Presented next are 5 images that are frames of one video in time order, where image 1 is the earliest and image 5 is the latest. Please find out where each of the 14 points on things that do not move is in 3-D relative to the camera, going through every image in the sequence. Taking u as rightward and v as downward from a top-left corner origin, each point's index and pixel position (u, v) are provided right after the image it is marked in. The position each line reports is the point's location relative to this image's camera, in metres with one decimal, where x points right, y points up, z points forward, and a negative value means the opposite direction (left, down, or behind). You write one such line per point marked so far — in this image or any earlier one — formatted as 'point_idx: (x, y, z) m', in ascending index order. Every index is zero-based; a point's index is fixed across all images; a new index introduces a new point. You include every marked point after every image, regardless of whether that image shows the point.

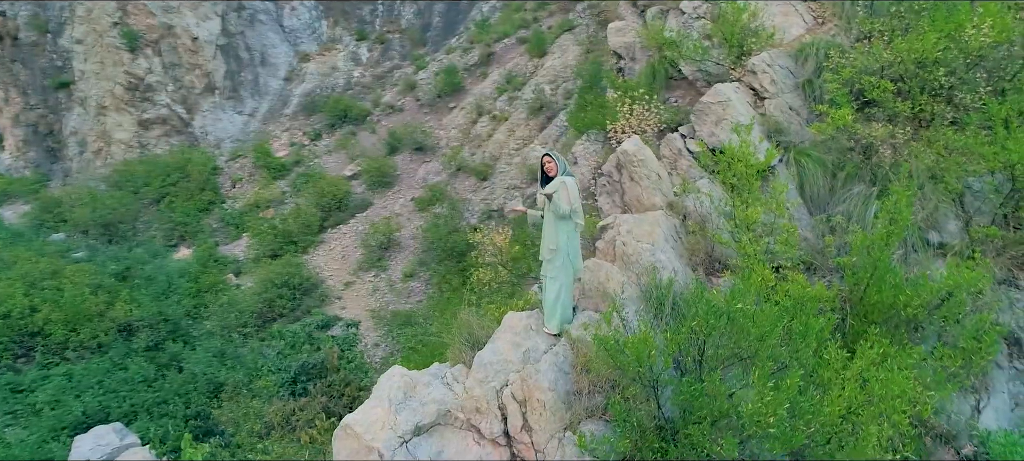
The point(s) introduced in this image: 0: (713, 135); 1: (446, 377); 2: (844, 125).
0: (+2.2, +1.0, +7.7) m
1: (-0.5, -1.1, +5.6) m
2: (+3.5, +1.1, +7.5) m
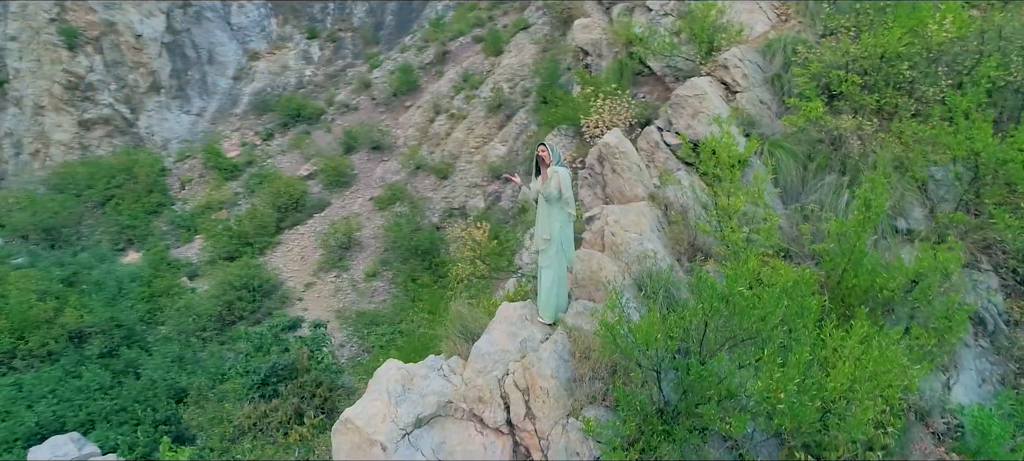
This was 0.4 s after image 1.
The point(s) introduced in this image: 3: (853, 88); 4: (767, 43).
0: (+1.9, +1.1, +7.9) m
1: (-0.5, -1.1, +5.6) m
2: (+3.3, +1.2, +7.8) m
3: (+3.8, +1.6, +7.9) m
4: (+3.2, +2.3, +8.9) m
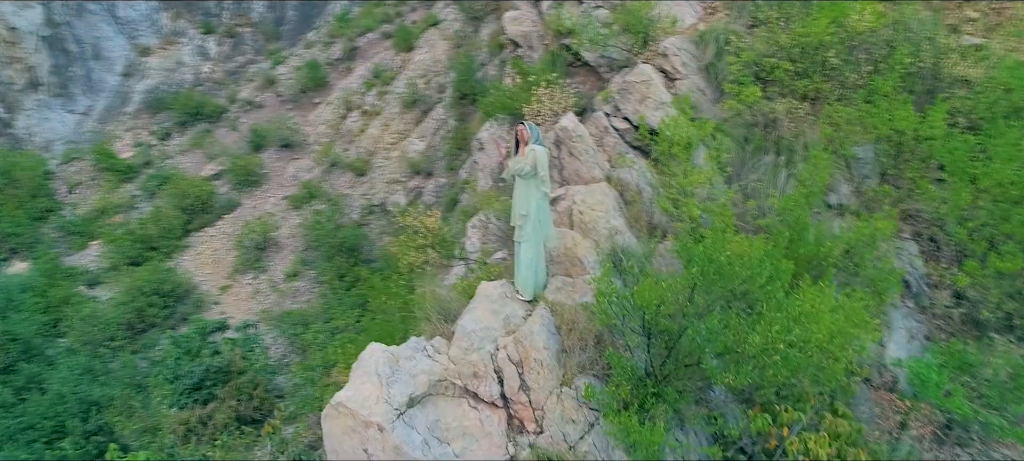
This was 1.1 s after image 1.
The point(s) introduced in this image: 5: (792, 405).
0: (+1.4, +1.3, +8.2) m
1: (-0.7, -0.9, +5.6) m
2: (+2.8, +1.5, +8.3) m
3: (+3.2, +1.8, +8.4) m
4: (+2.5, +2.6, +9.4) m
5: (+2.0, -1.2, +5.1) m
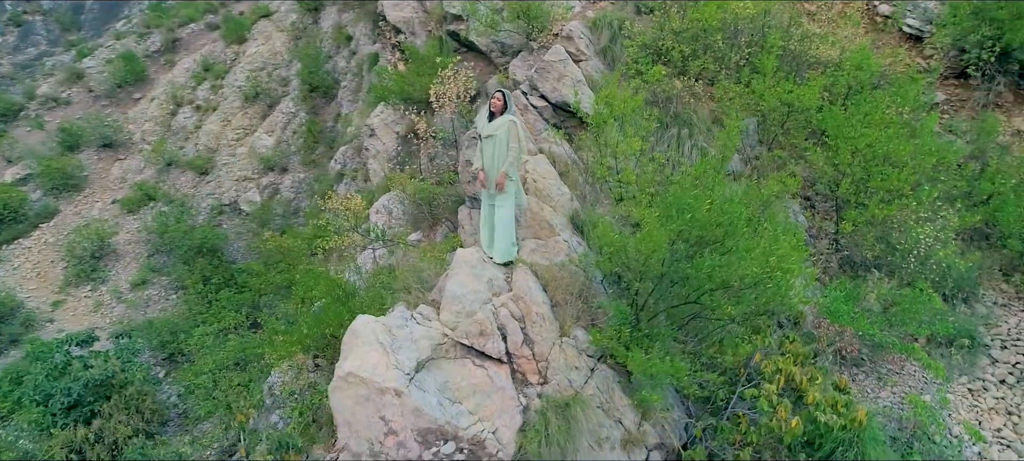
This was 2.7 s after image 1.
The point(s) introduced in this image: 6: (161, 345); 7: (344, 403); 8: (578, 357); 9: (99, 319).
0: (+0.5, +1.7, +8.7) m
1: (-0.7, -0.7, +5.6) m
2: (+1.8, +1.9, +9.1) m
3: (+2.2, +2.3, +9.3) m
4: (+1.1, +3.0, +10.1) m
5: (+1.9, -0.9, +5.8) m
6: (-5.6, -1.9, +11.4) m
7: (-1.1, -1.2, +5.0) m
8: (+0.5, -1.0, +5.5) m
9: (-7.4, -1.6, +12.7) m
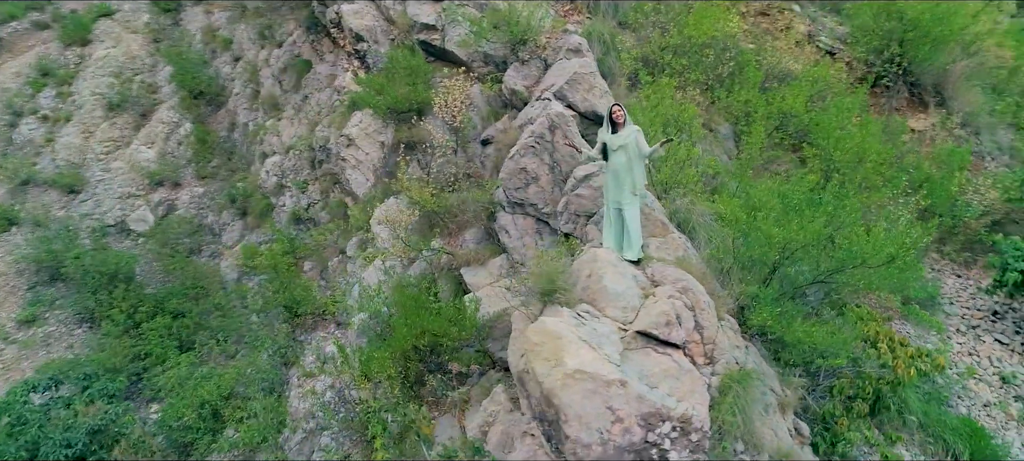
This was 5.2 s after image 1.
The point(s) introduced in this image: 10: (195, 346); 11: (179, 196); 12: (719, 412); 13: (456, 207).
0: (+0.9, +1.7, +9.3) m
1: (+0.6, -0.7, +6.1) m
2: (+2.0, +1.9, +10.0) m
3: (+2.3, +2.3, +10.4) m
4: (+1.1, +3.0, +10.8) m
5: (+3.2, -0.7, +7.0) m
6: (-5.5, -2.2, +10.3) m
7: (+0.5, -1.2, +5.3) m
8: (+1.9, -0.9, +6.2) m
9: (-7.6, -2.0, +11.1) m
10: (-4.8, -1.7, +11.0) m
11: (-6.5, +0.7, +14.8) m
12: (+1.6, -1.4, +5.7) m
13: (-0.7, +0.3, +9.7) m
